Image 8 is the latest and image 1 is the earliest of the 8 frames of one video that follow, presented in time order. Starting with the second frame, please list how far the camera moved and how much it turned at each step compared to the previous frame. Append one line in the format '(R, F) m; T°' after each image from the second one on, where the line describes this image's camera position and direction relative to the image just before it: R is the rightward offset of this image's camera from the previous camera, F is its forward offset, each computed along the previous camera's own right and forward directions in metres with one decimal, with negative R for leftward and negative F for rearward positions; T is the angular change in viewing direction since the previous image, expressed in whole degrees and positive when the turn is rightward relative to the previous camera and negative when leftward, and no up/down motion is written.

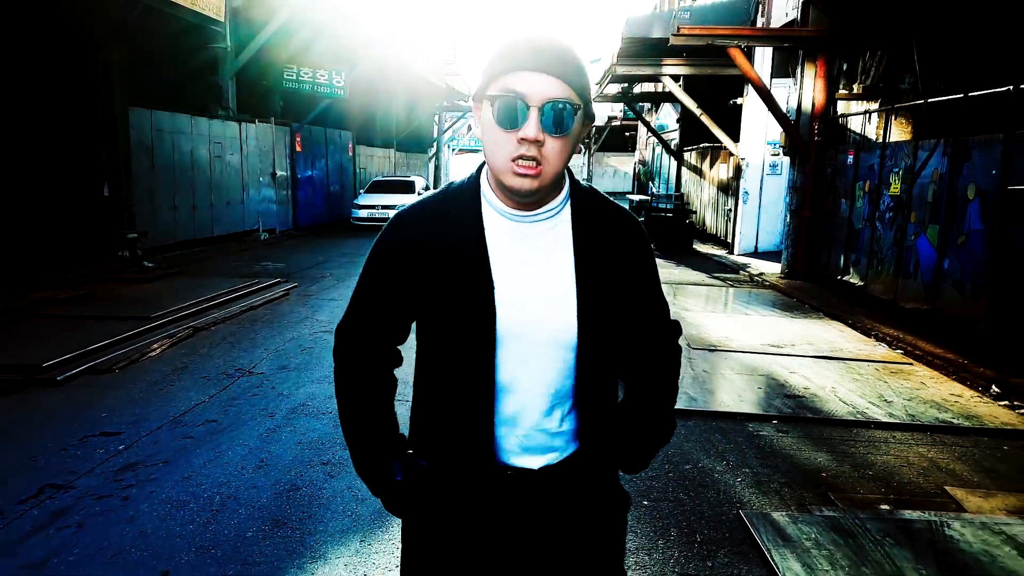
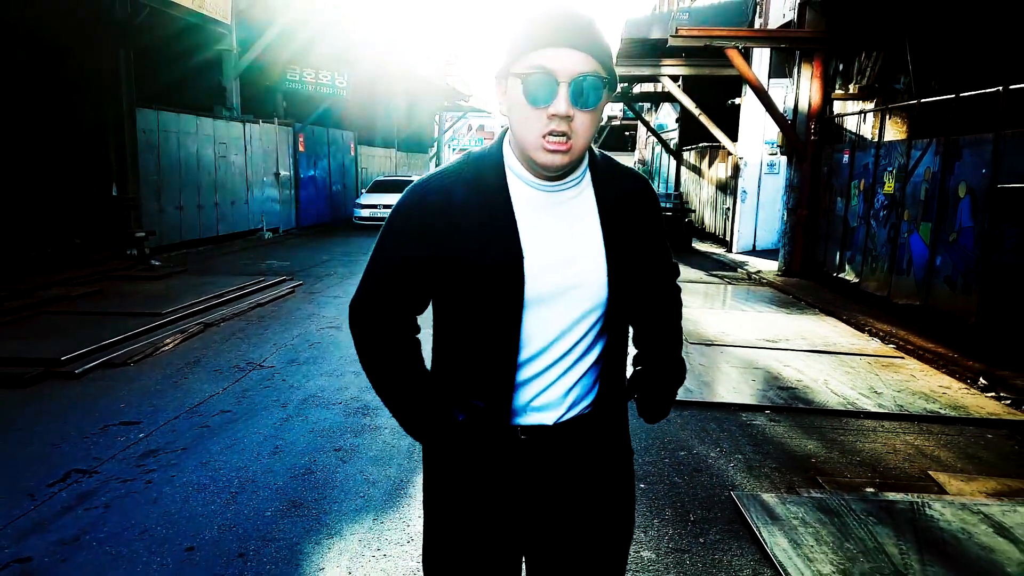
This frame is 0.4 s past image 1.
(0.0, -0.2) m; 0°
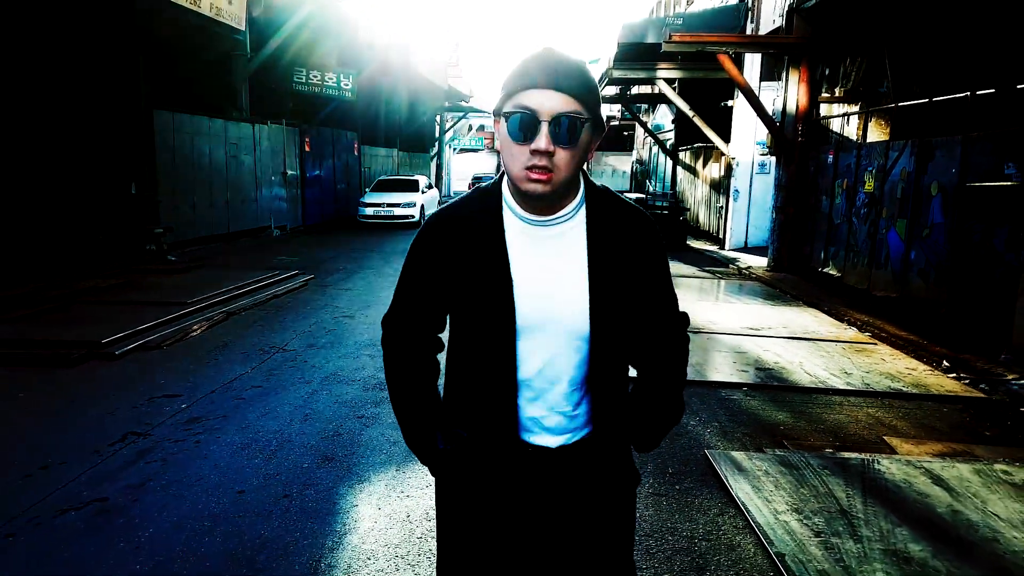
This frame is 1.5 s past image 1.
(0.0, -0.5) m; 0°
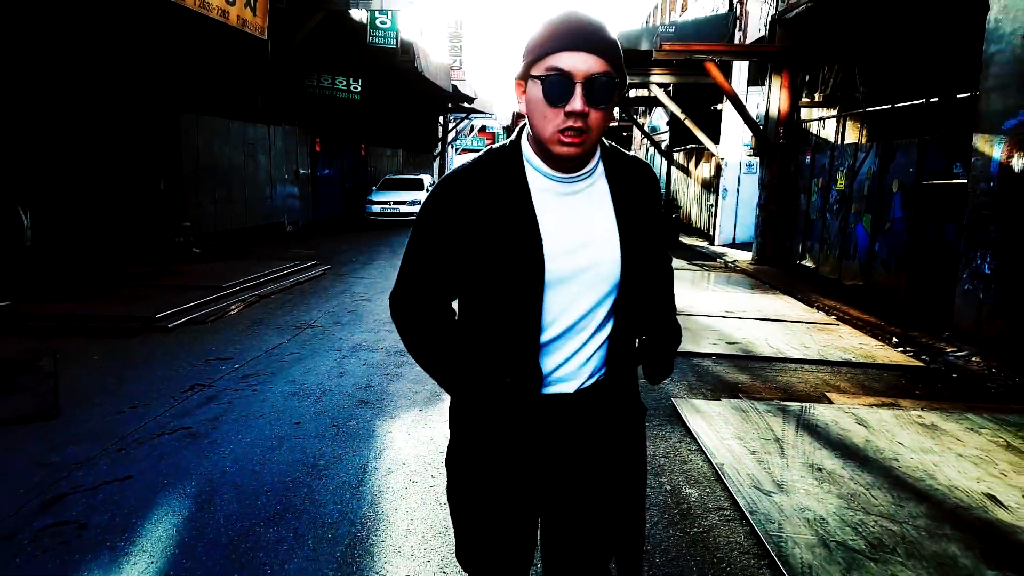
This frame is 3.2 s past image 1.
(0.0, -0.8) m; 0°
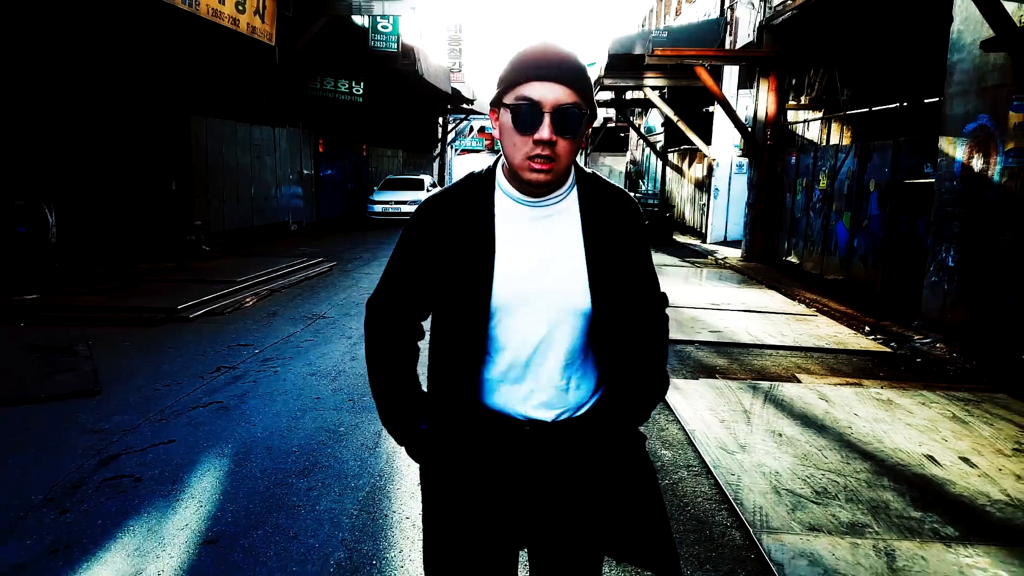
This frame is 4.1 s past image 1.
(0.0, -0.5) m; 0°
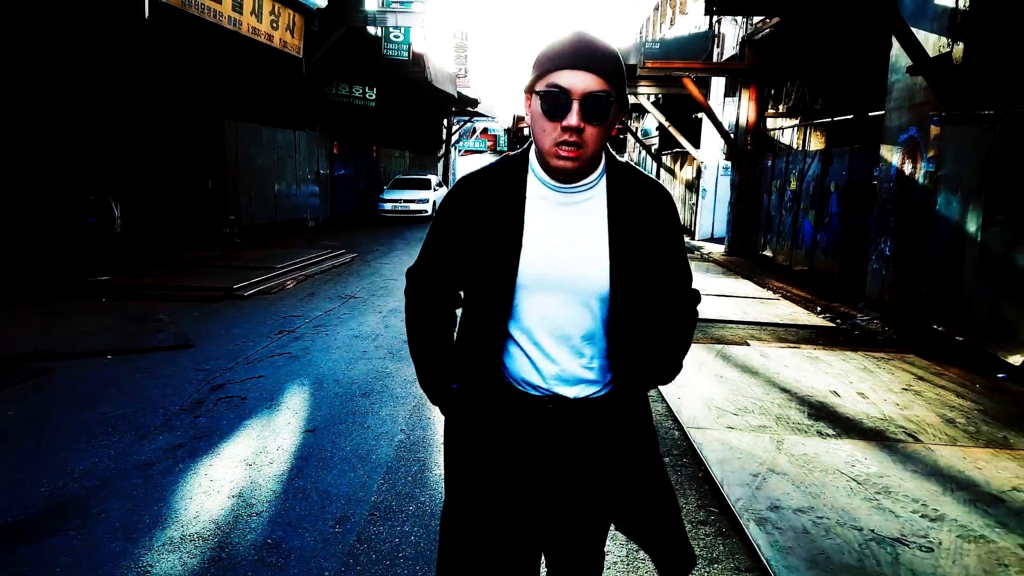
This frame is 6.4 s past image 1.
(0.0, -1.3) m; 0°
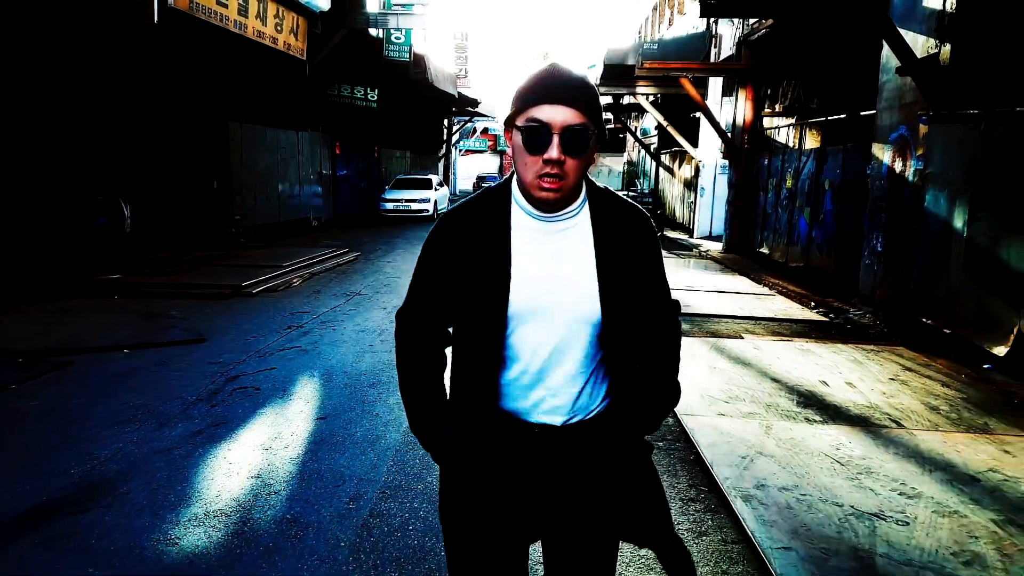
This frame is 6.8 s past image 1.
(0.0, -0.2) m; 0°
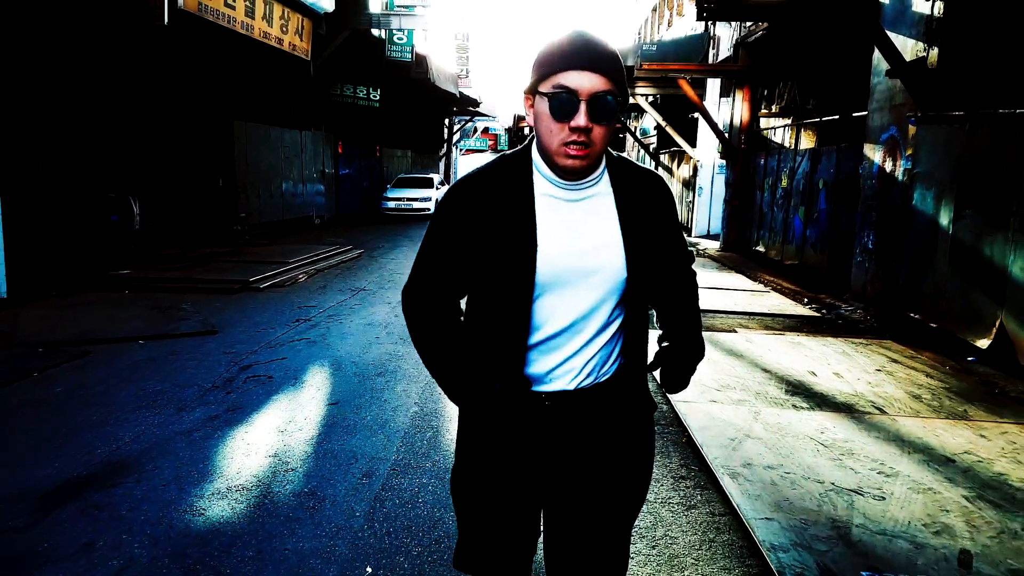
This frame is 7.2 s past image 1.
(0.0, -0.2) m; 0°
